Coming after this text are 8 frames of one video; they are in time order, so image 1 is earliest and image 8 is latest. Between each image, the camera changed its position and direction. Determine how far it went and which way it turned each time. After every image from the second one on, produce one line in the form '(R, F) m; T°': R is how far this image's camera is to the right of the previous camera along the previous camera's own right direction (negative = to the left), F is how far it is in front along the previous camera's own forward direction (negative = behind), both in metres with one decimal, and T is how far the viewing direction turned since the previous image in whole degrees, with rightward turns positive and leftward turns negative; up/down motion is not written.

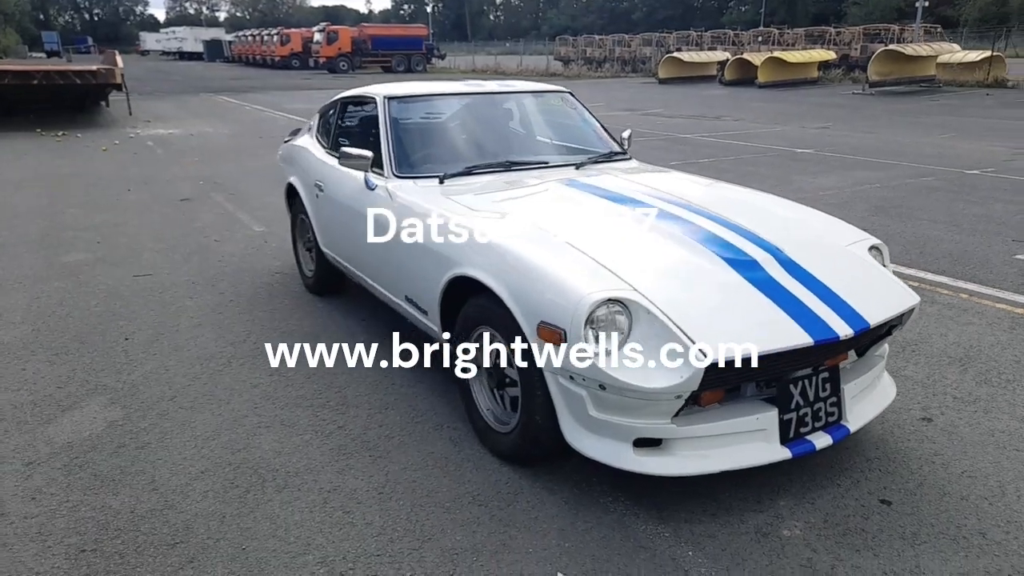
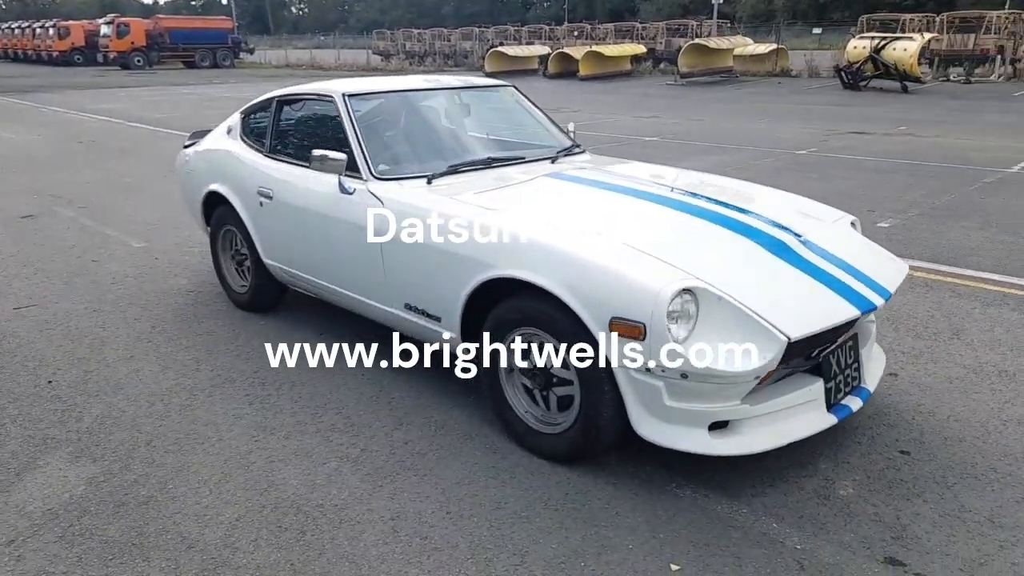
(-0.9, +0.2) m; +13°
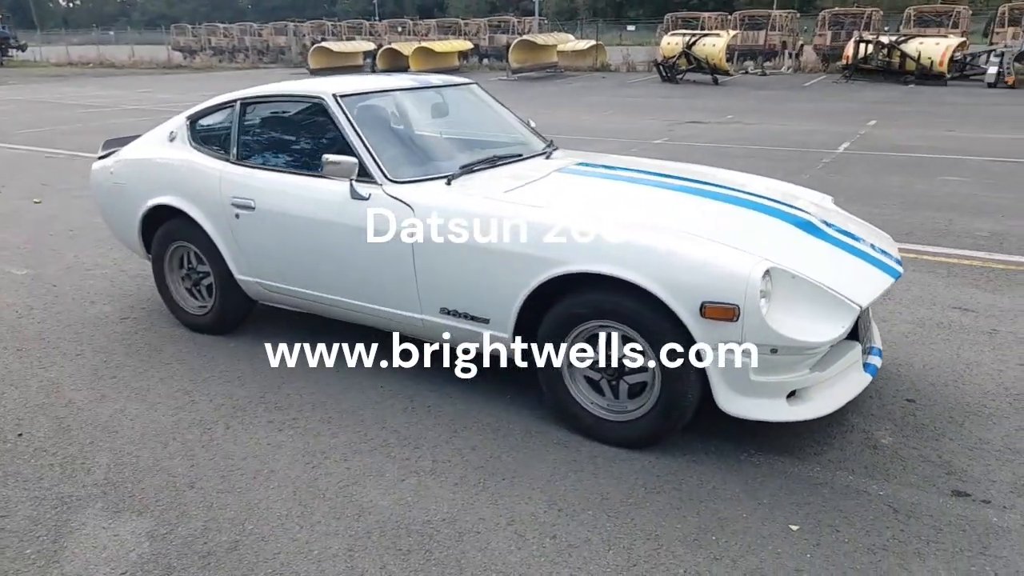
(-1.1, +0.1) m; +13°
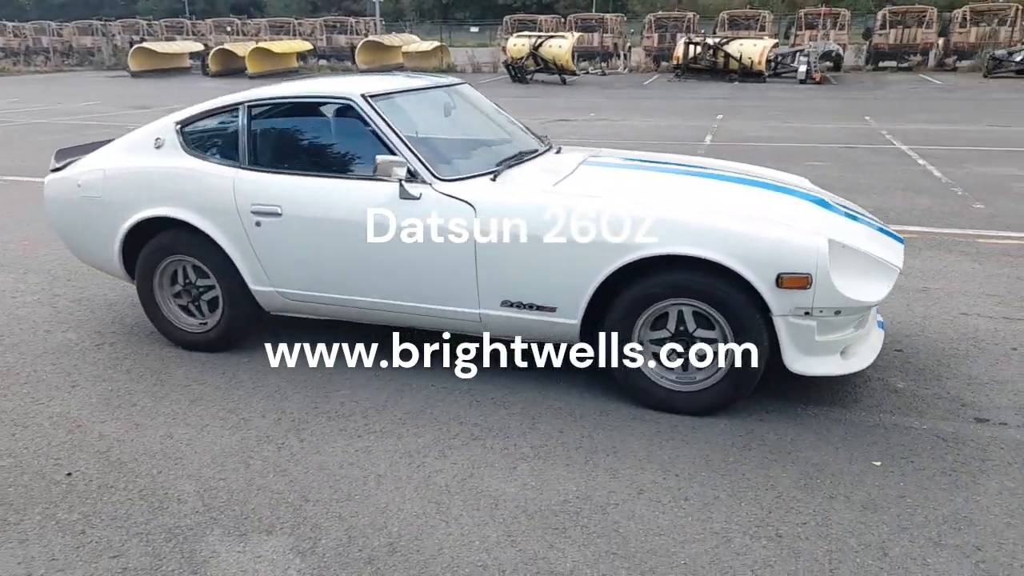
(-1.1, 0.0) m; +12°
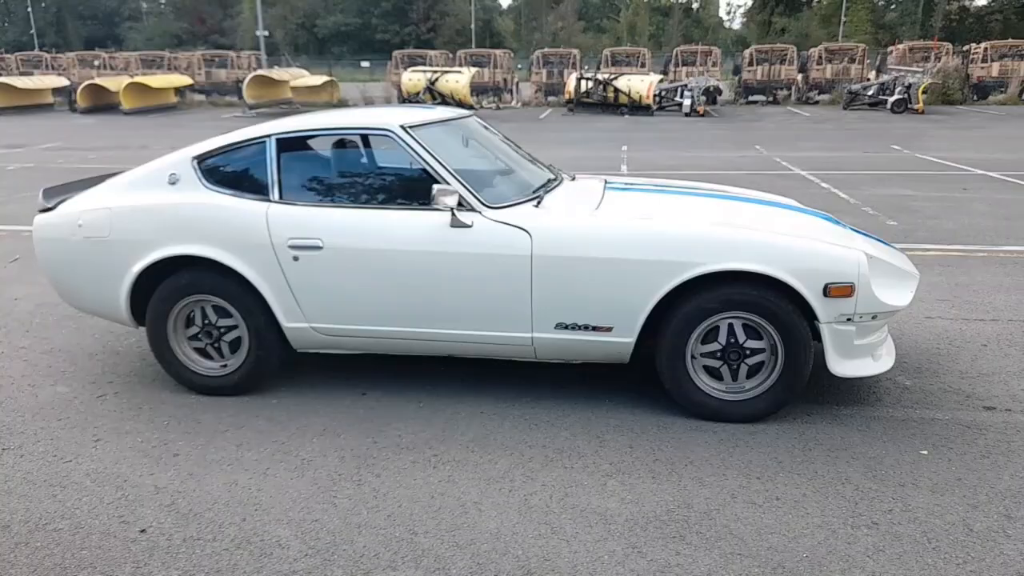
(-0.9, 0.0) m; +9°
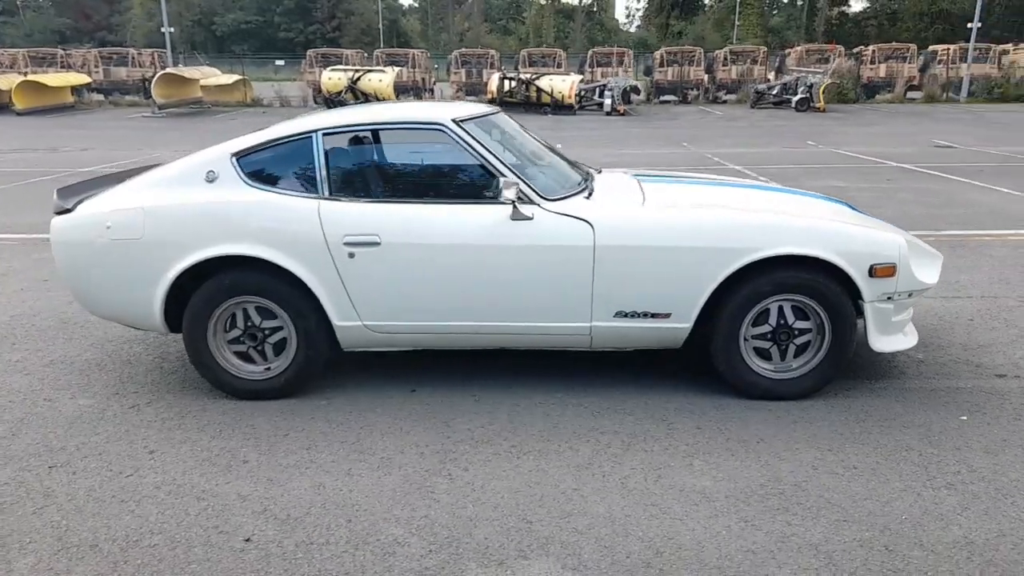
(-0.8, 0.0) m; +7°
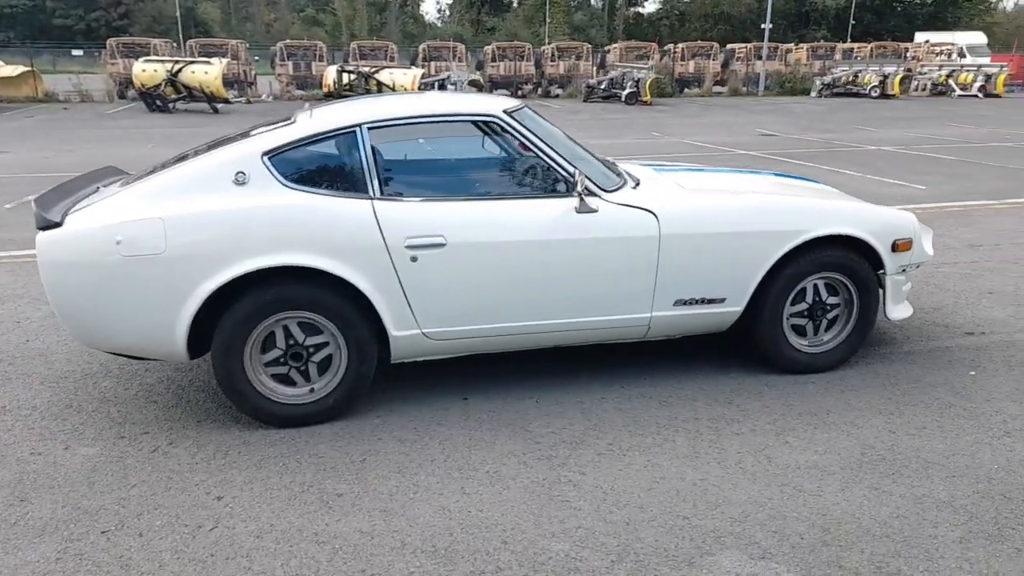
(-1.3, +0.3) m; +14°
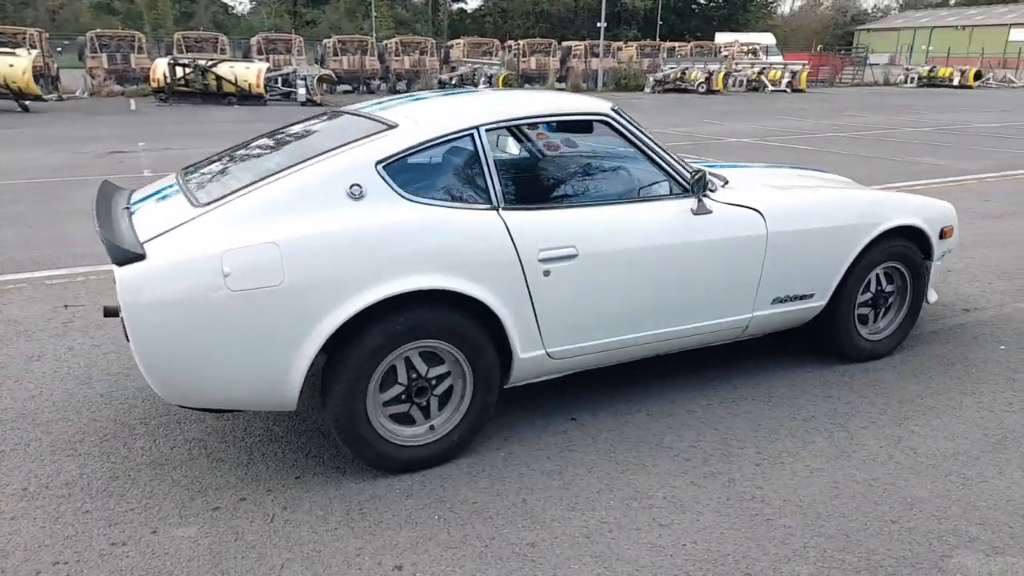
(-1.4, +0.5) m; +13°
